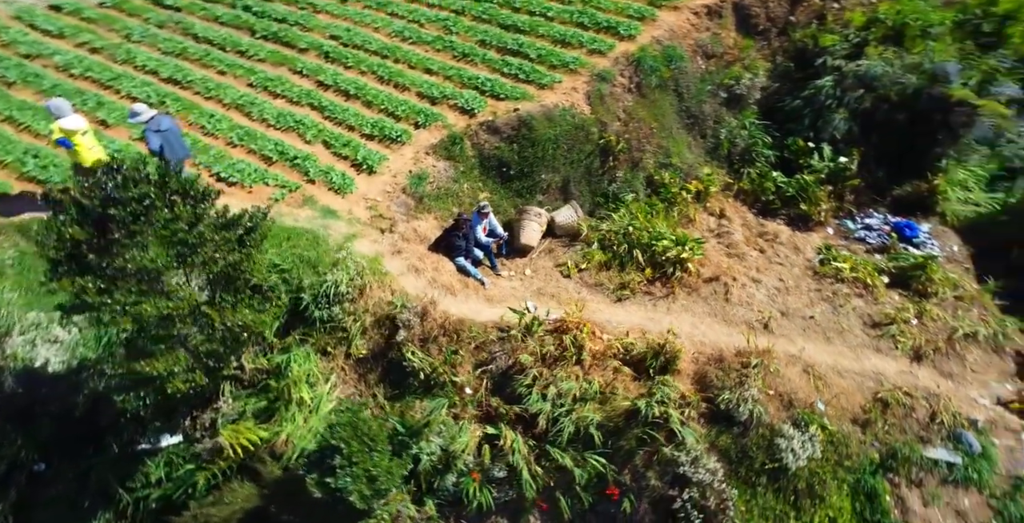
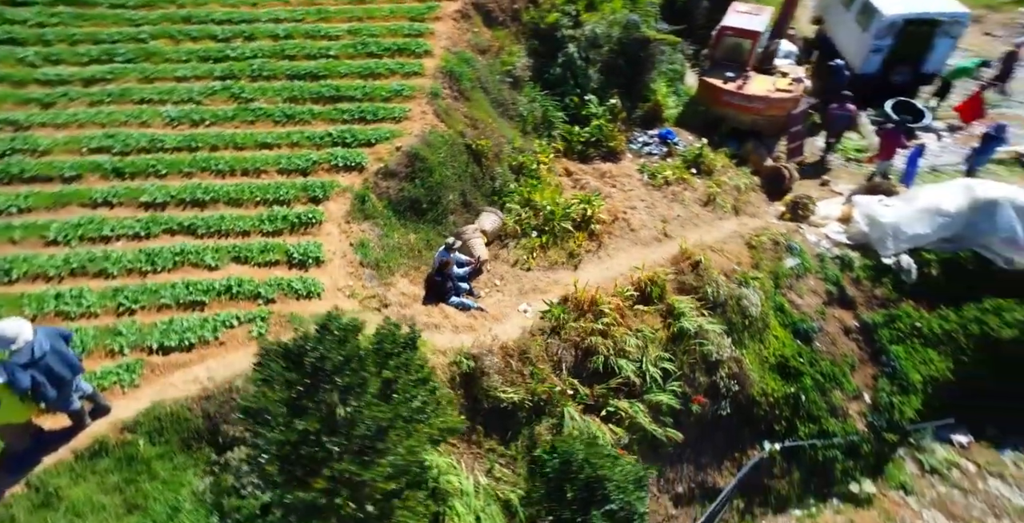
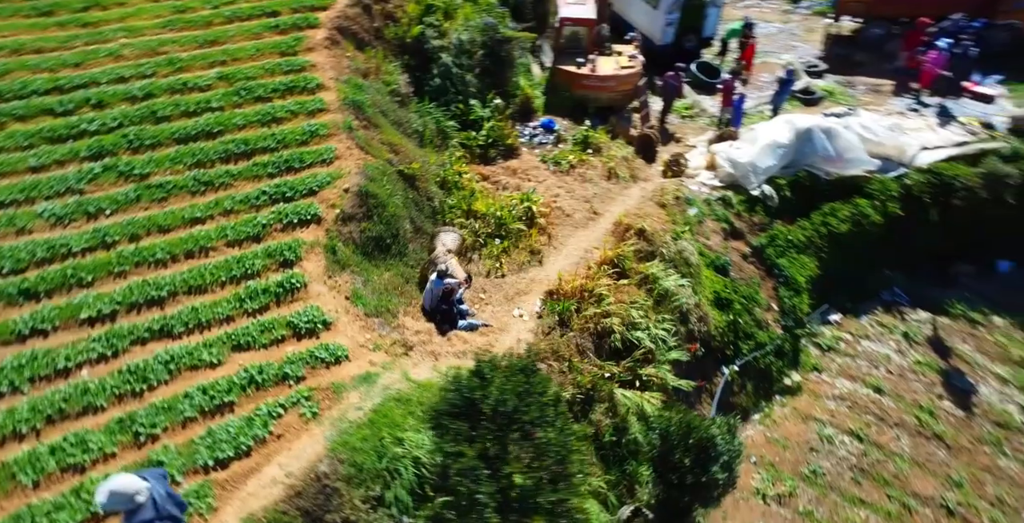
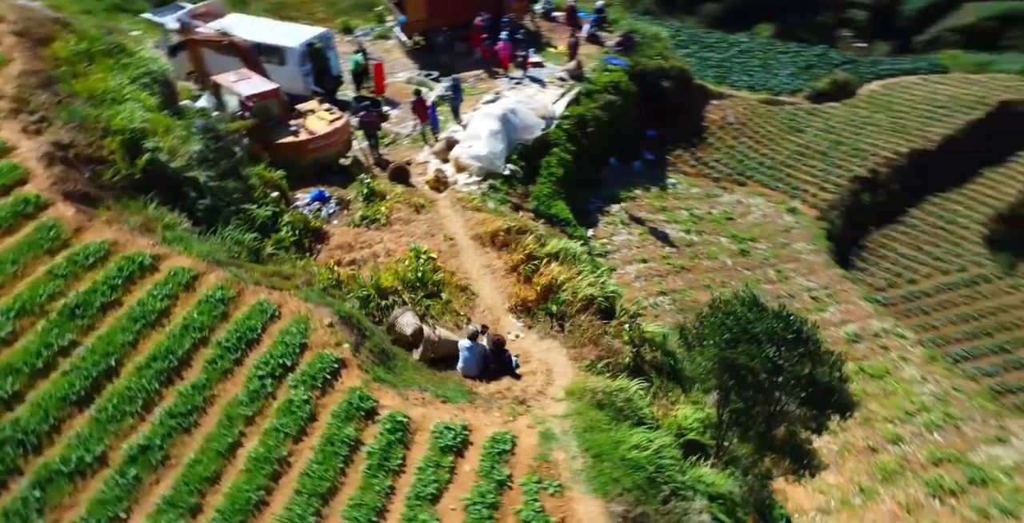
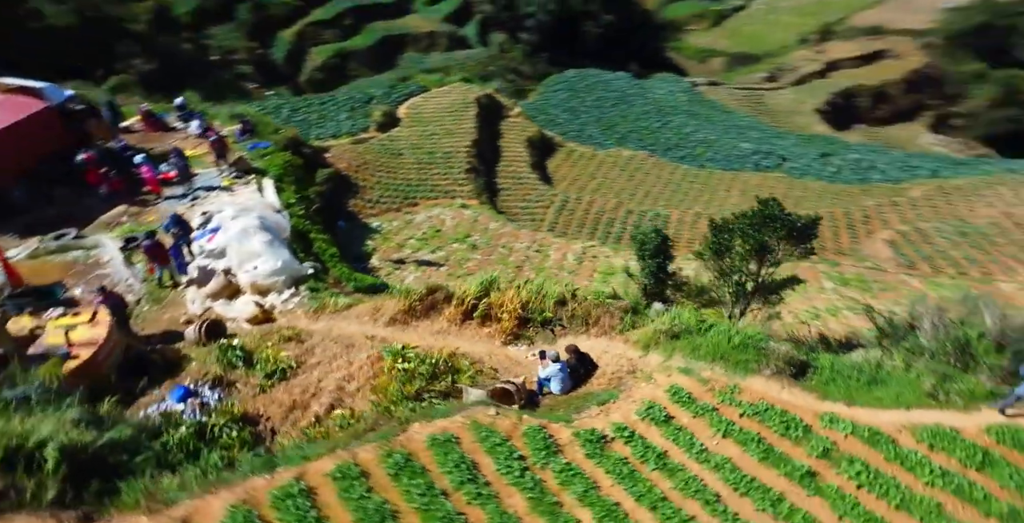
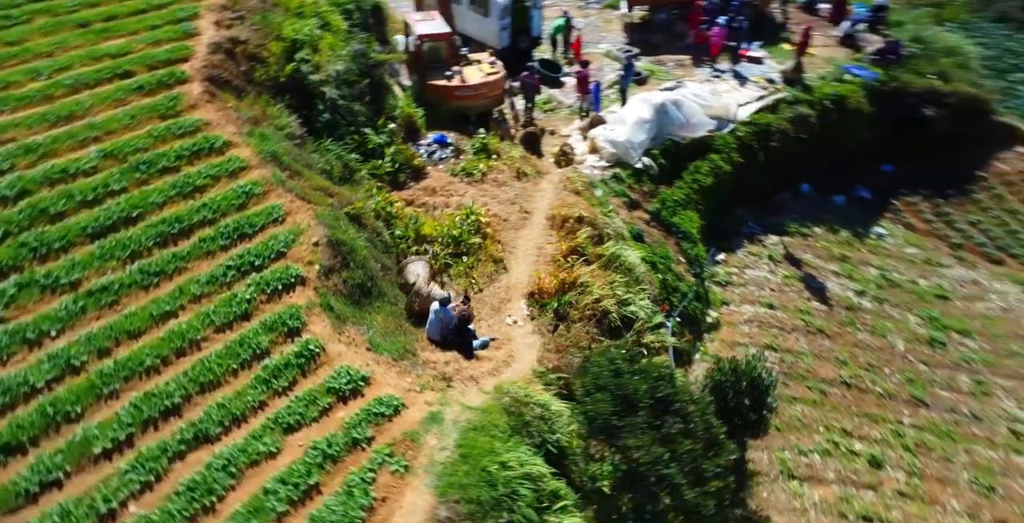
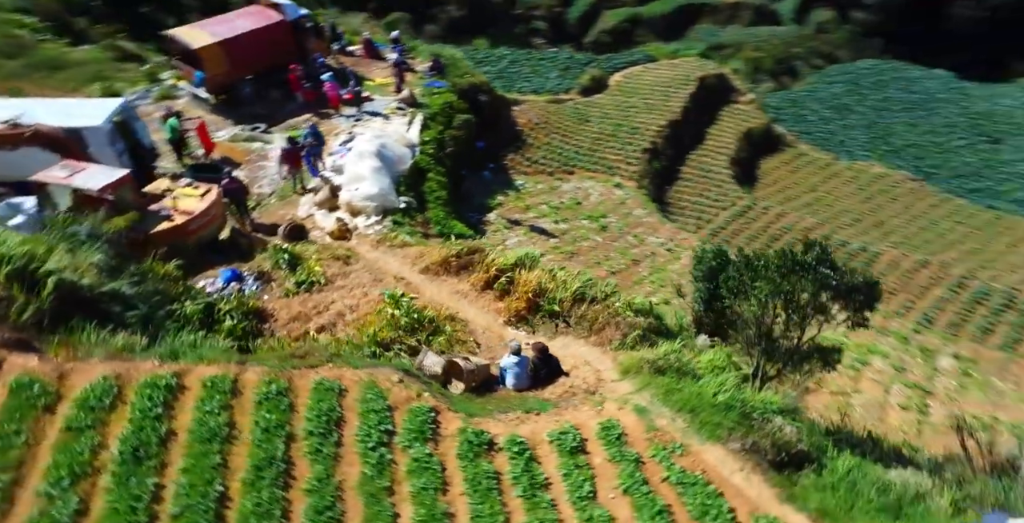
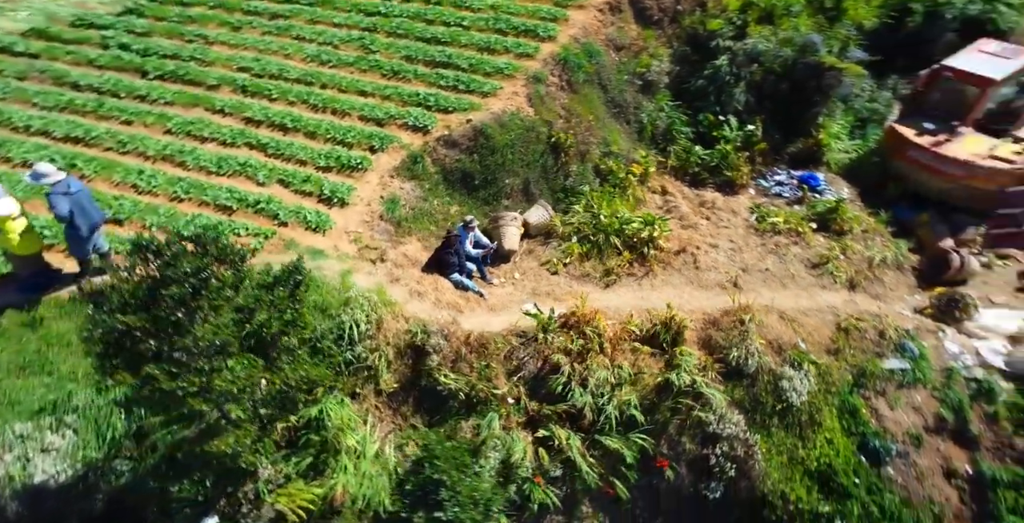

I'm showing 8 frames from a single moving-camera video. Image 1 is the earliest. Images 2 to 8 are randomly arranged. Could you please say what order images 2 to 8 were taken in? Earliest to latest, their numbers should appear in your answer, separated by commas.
8, 2, 3, 6, 4, 7, 5
